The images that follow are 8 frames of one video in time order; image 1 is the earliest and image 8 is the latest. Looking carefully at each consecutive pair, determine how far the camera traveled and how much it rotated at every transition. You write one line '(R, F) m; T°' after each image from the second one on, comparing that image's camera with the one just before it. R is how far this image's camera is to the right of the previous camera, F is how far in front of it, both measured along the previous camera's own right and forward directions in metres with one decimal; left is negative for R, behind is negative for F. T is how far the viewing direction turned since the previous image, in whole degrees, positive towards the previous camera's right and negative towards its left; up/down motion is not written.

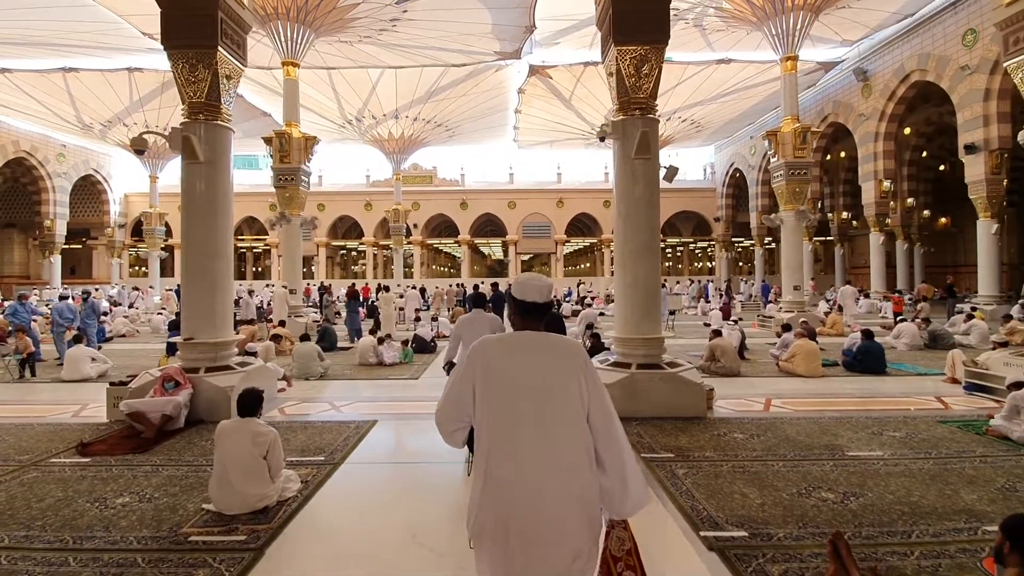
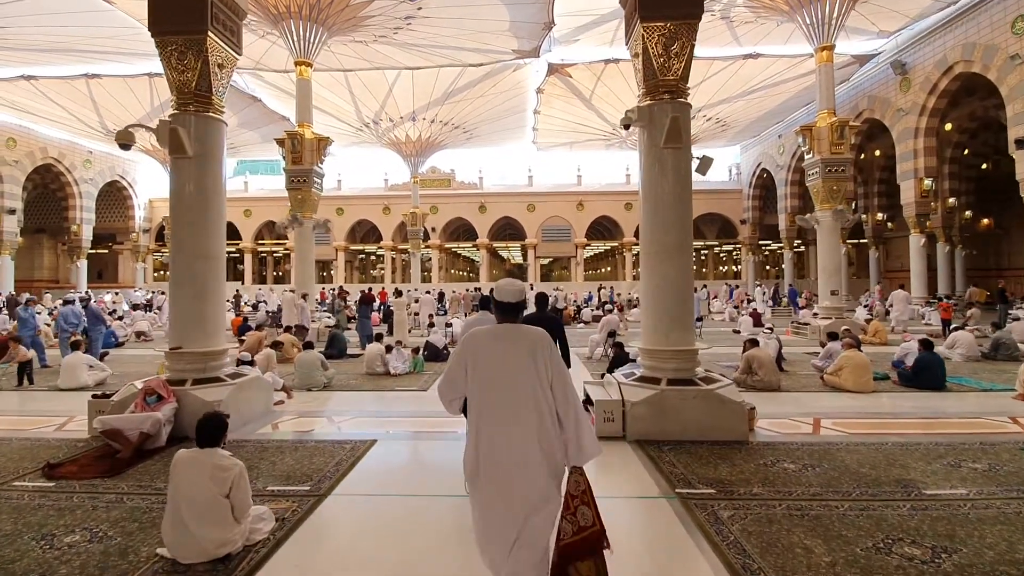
(+0.1, +0.6) m; -2°
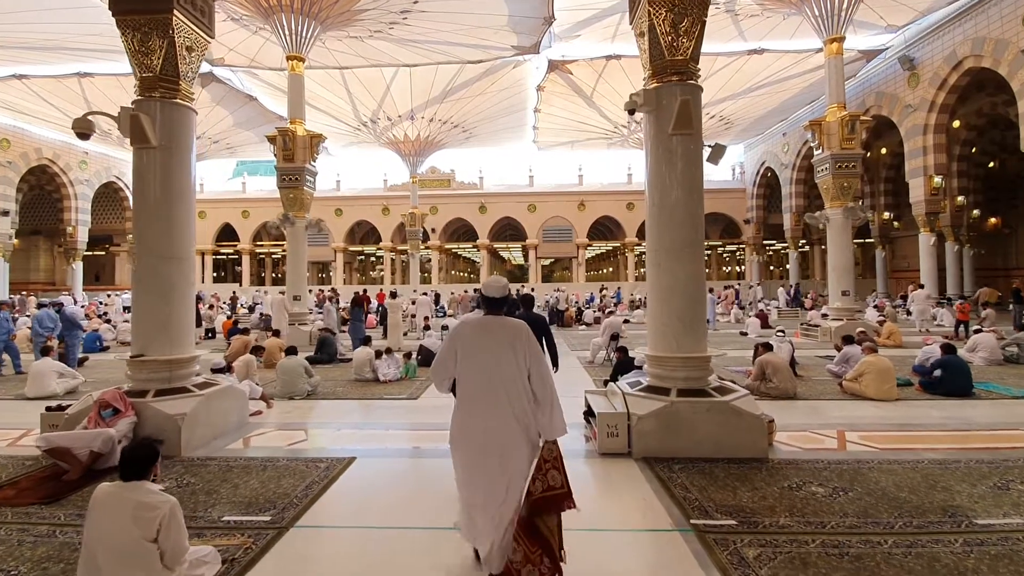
(+0.1, +0.5) m; 0°
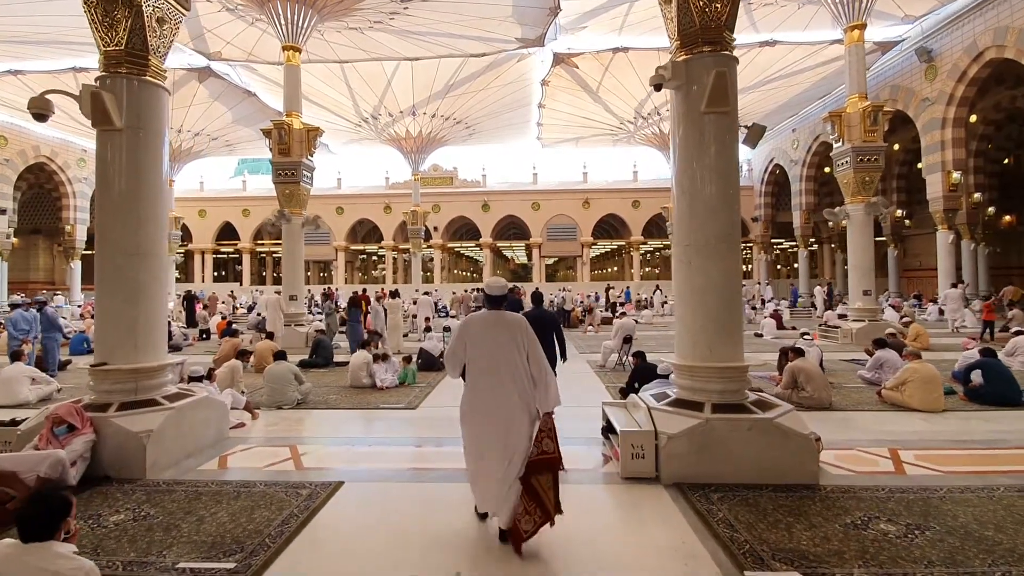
(-0.1, +0.5) m; 0°
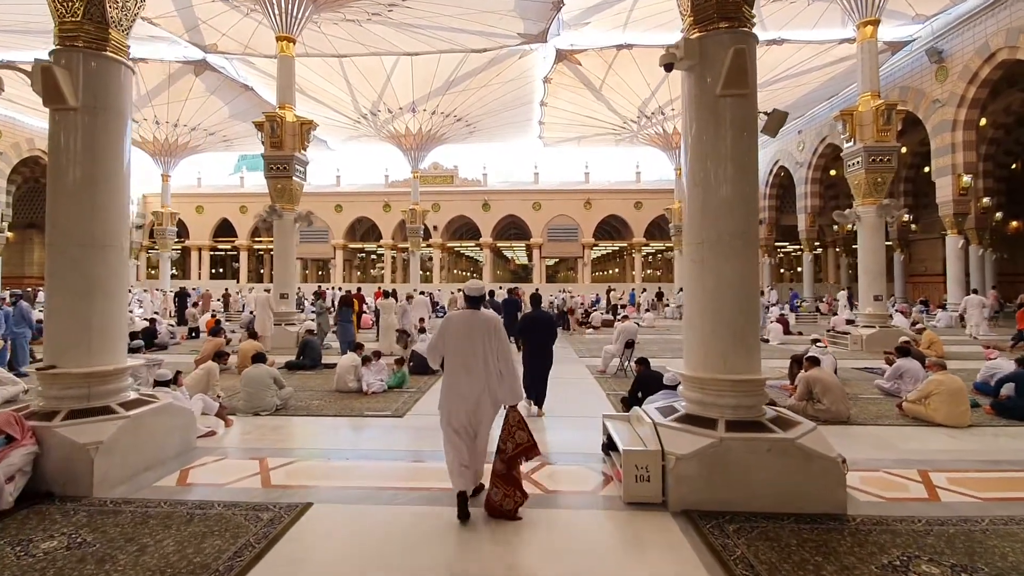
(+0.1, +0.4) m; 0°
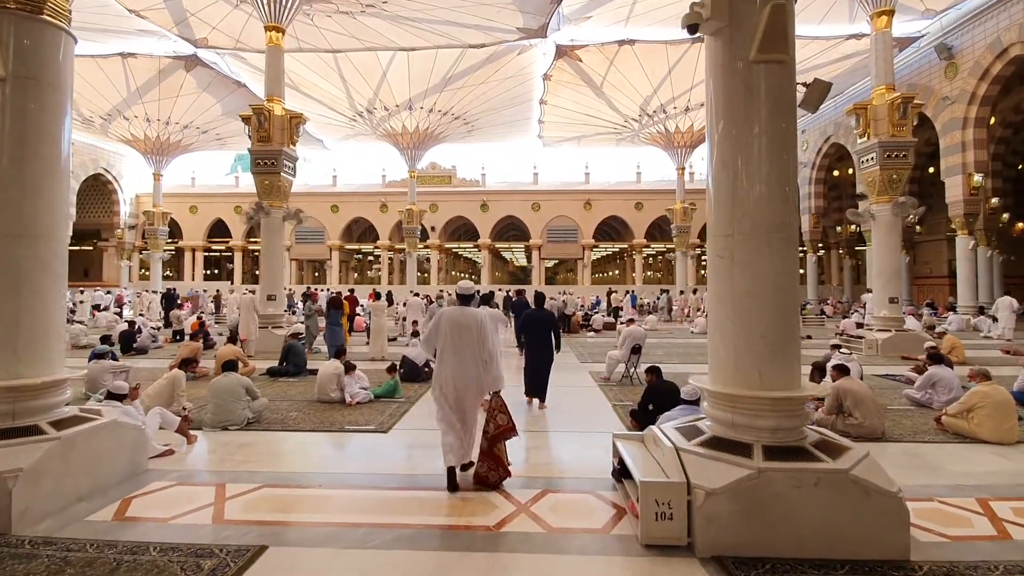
(0.0, +0.5) m; 0°
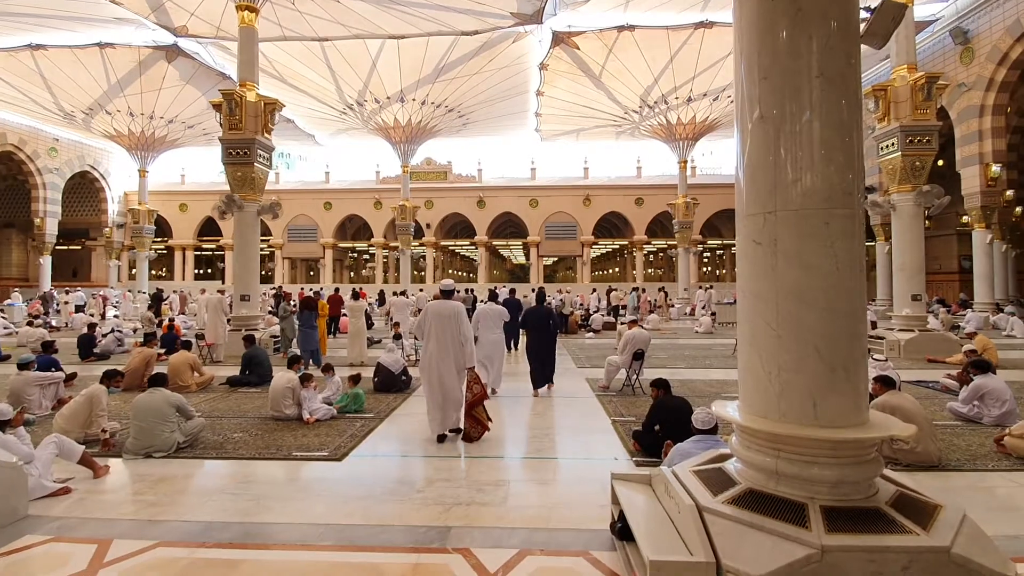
(+0.2, +0.8) m; 0°
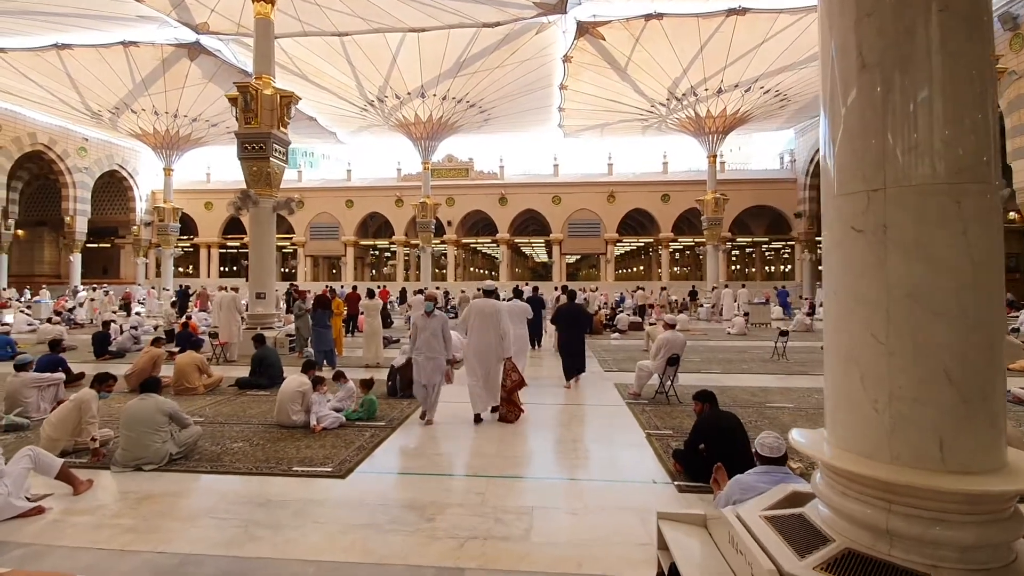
(0.0, +0.5) m; -2°
